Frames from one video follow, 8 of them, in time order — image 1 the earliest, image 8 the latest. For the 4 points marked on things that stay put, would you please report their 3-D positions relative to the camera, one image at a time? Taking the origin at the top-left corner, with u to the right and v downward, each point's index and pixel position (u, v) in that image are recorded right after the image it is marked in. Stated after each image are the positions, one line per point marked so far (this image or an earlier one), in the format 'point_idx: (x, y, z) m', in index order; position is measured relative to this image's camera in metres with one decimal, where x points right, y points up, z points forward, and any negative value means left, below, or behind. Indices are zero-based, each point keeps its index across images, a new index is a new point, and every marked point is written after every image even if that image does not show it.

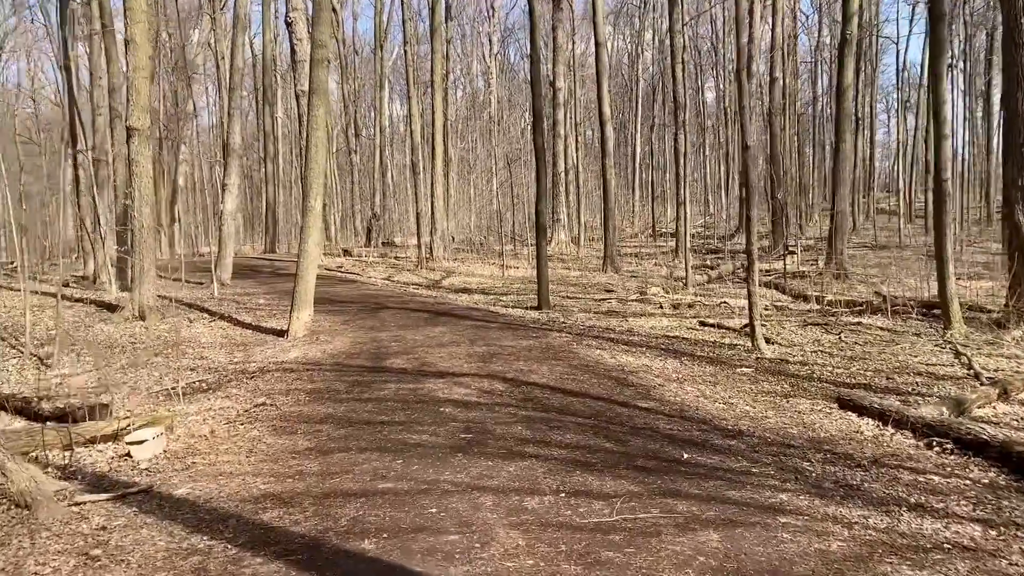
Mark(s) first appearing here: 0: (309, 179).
0: (-2.0, +1.1, +8.9) m
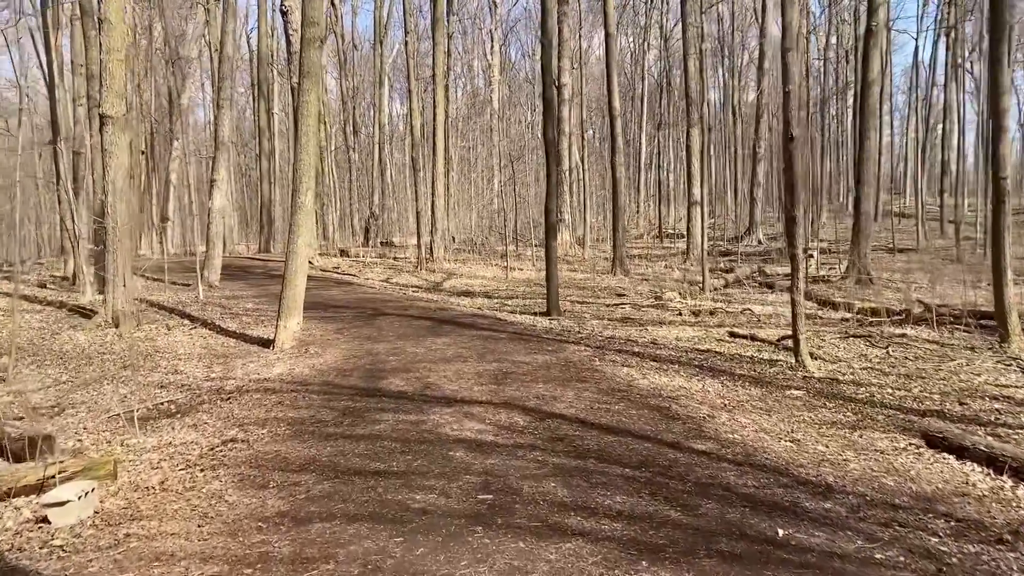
0: (-1.9, +1.0, +8.0) m
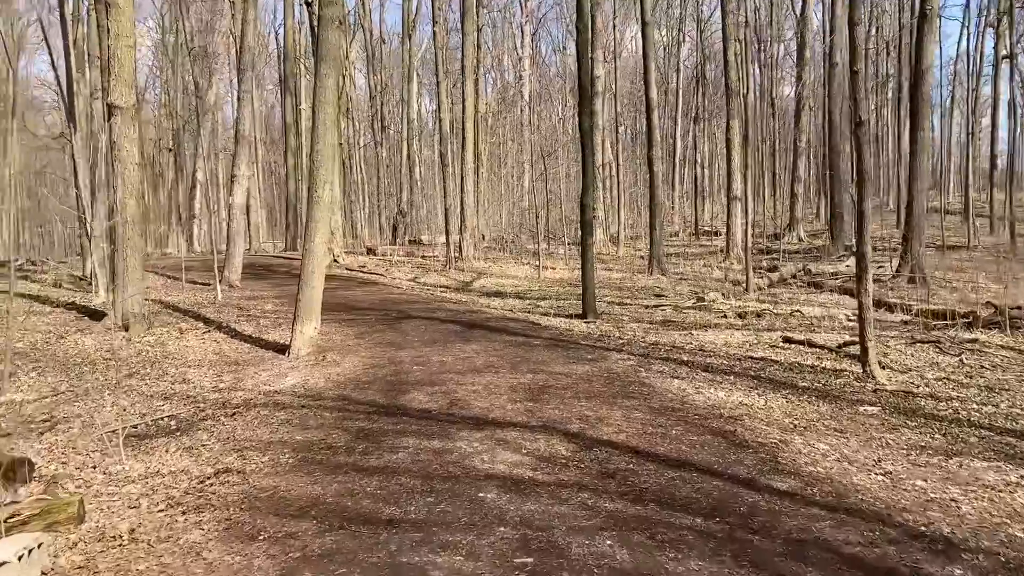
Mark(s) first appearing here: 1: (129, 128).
0: (-1.6, +1.0, +7.4) m
1: (-3.8, +1.6, +8.9) m
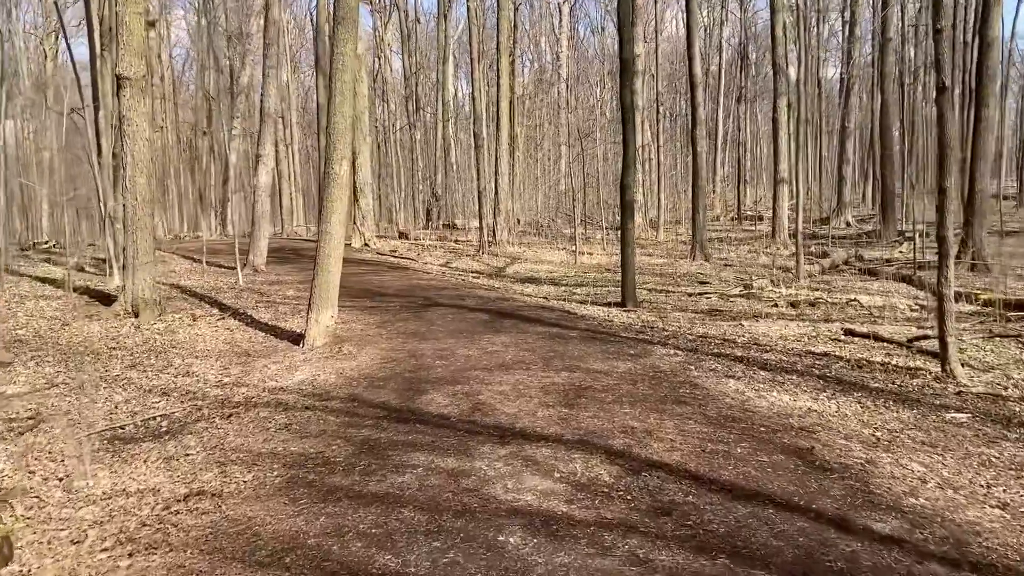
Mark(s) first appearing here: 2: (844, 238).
0: (-1.3, +1.1, +6.7) m
1: (-3.4, +1.7, +8.4) m
2: (+7.2, +1.1, +19.6) m
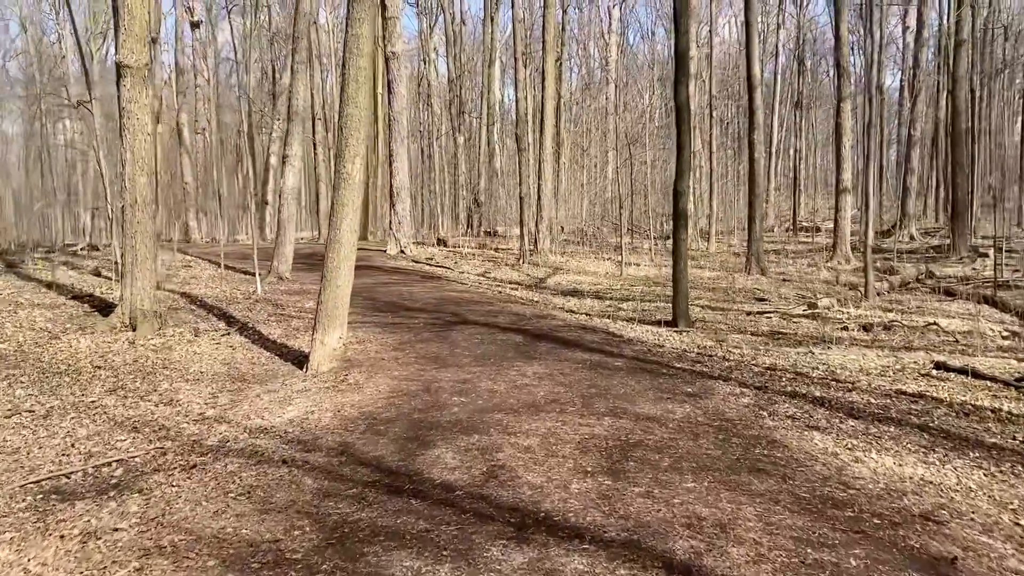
0: (-1.1, +1.0, +5.9) m
1: (-3.1, +1.6, +7.6) m
2: (+8.0, +0.7, +18.3) m
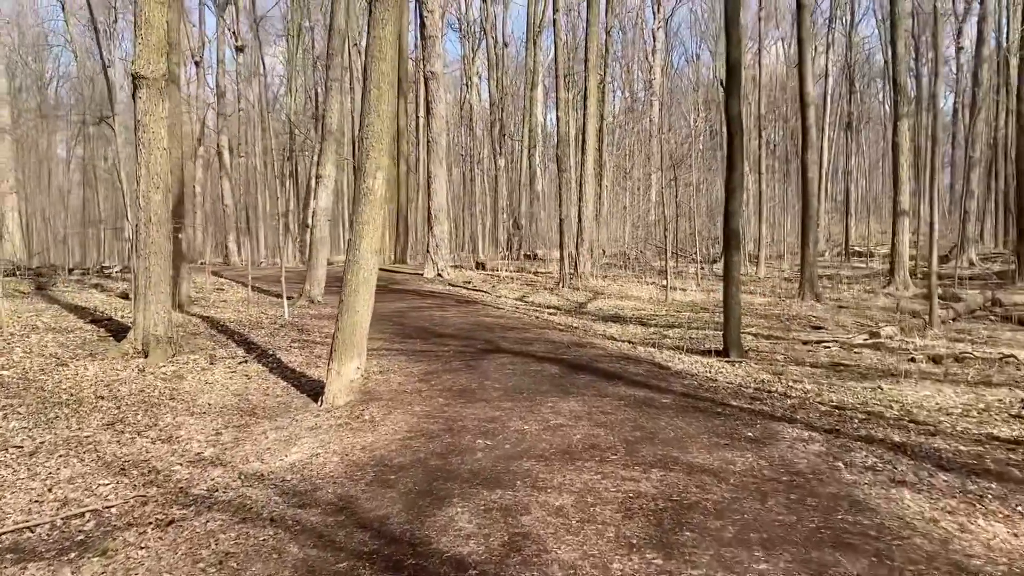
0: (-0.9, +0.9, +5.3) m
1: (-2.8, +1.5, +7.2) m
2: (+8.8, +0.2, +17.3) m
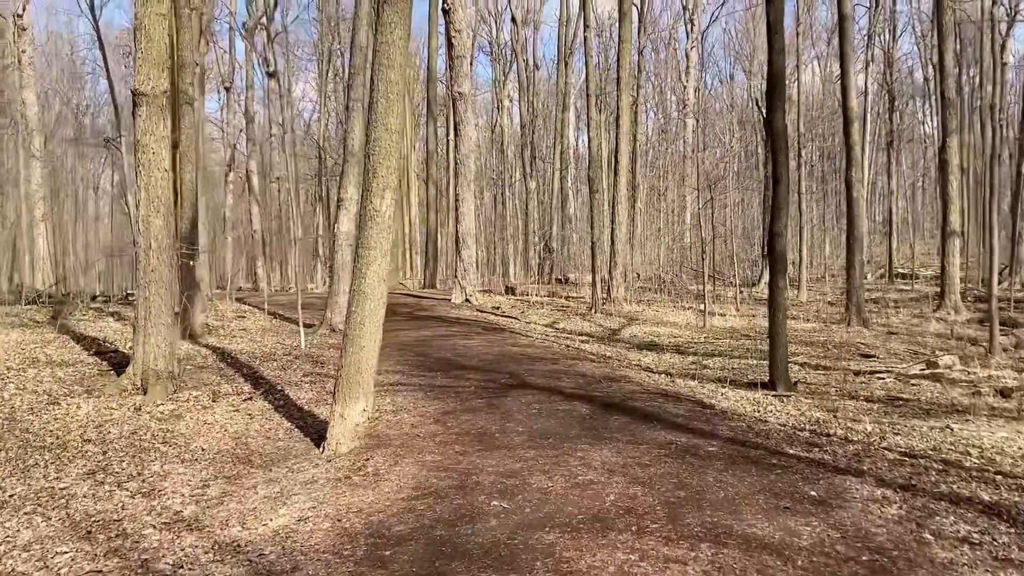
0: (-0.8, +0.7, +4.8) m
1: (-2.6, +1.2, +6.7) m
2: (+9.3, -0.2, +16.4) m
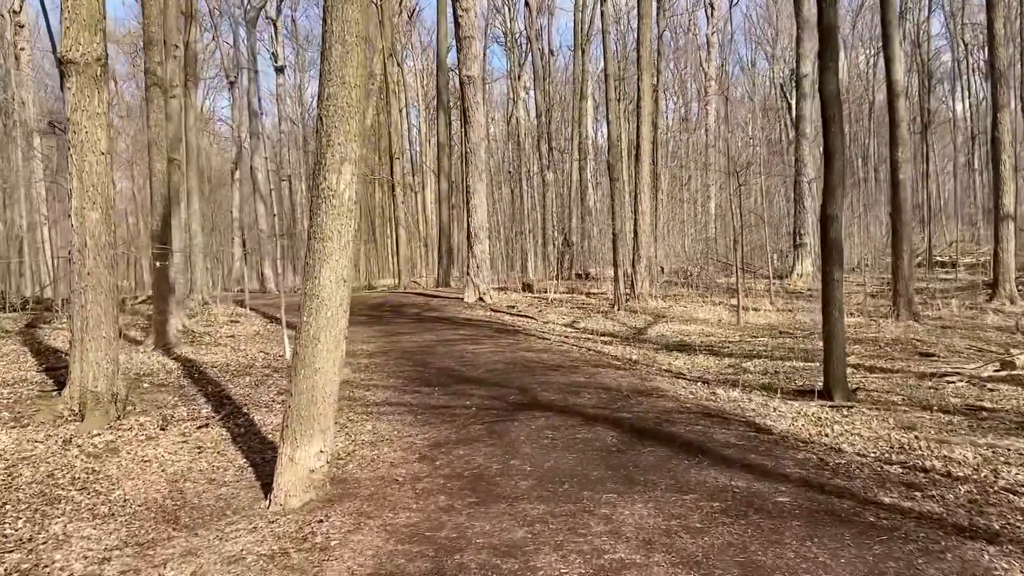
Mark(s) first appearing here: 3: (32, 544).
0: (-0.8, +0.7, +3.7) m
1: (-2.6, +1.2, +5.6) m
2: (+9.6, 0.0, +15.0) m
3: (-1.9, -1.0, +3.7) m
